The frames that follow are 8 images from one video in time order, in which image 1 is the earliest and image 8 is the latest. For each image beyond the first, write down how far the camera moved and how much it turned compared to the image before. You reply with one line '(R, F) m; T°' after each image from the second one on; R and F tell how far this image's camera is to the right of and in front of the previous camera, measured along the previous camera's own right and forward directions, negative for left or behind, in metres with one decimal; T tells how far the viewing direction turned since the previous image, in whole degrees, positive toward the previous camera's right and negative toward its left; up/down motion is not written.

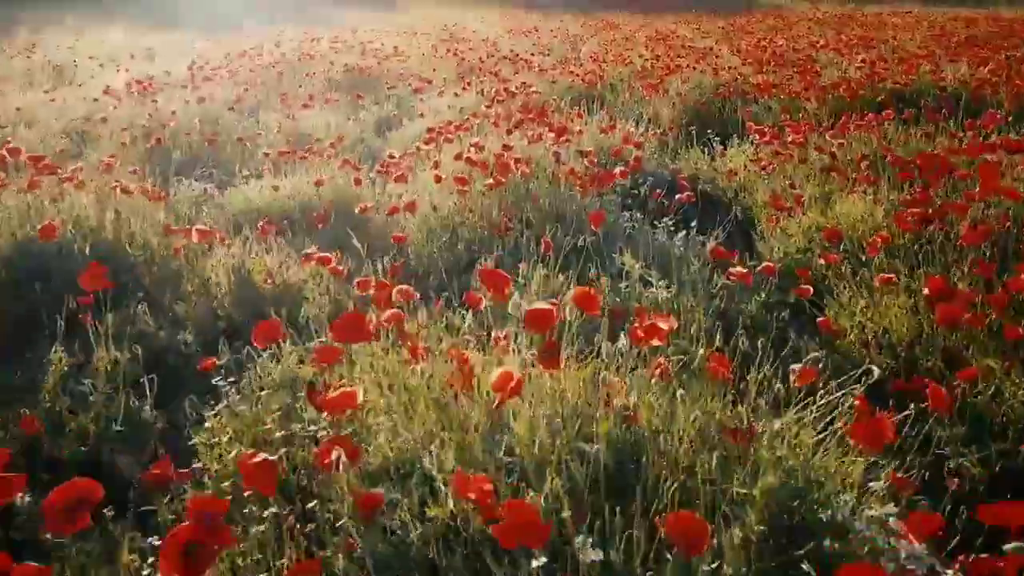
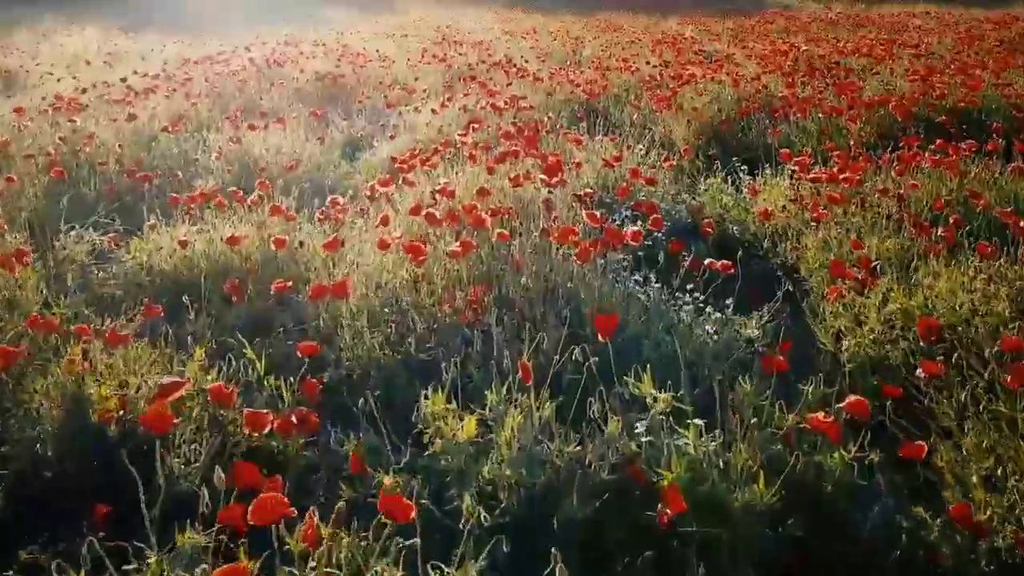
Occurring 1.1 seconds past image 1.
(+0.1, +0.8) m; 0°
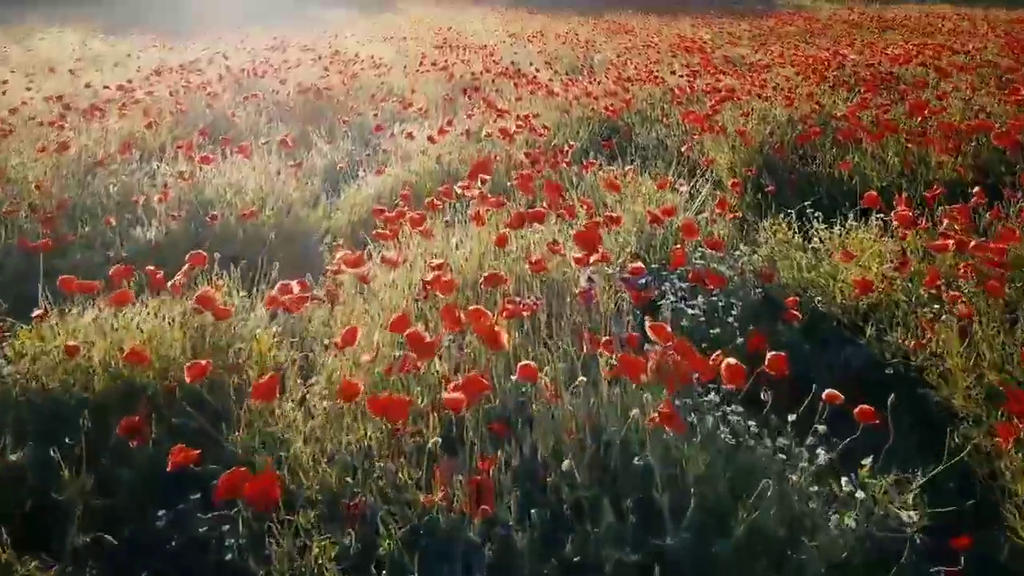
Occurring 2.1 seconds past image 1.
(0.0, +0.8) m; 0°
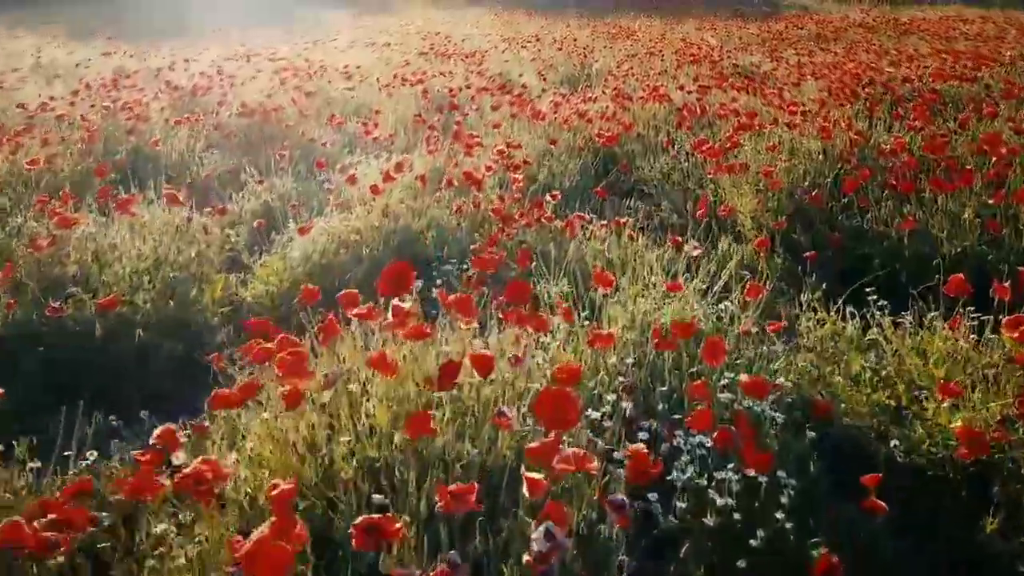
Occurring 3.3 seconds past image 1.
(+0.1, +0.9) m; 0°
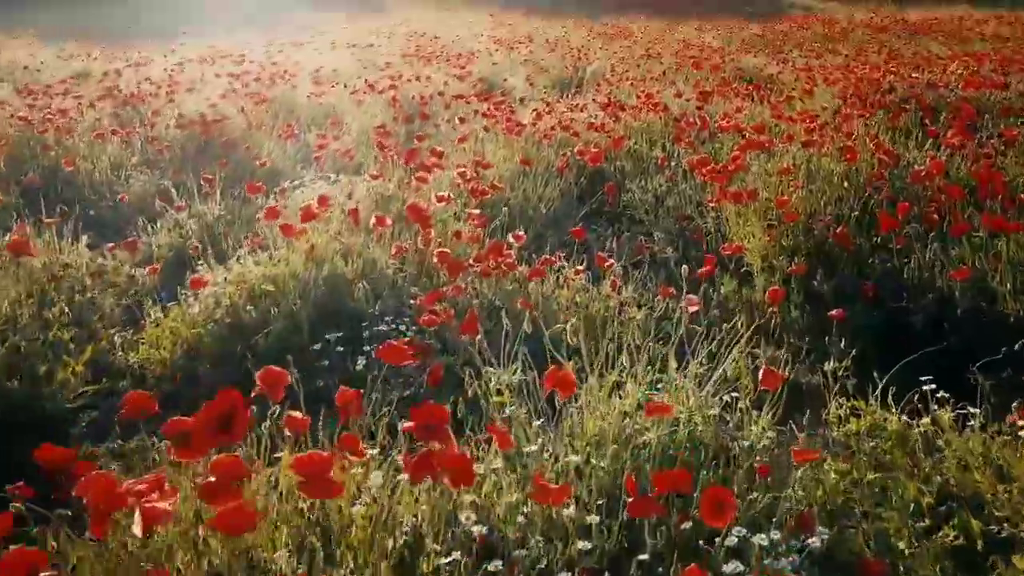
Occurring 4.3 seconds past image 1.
(+0.1, +0.6) m; 0°
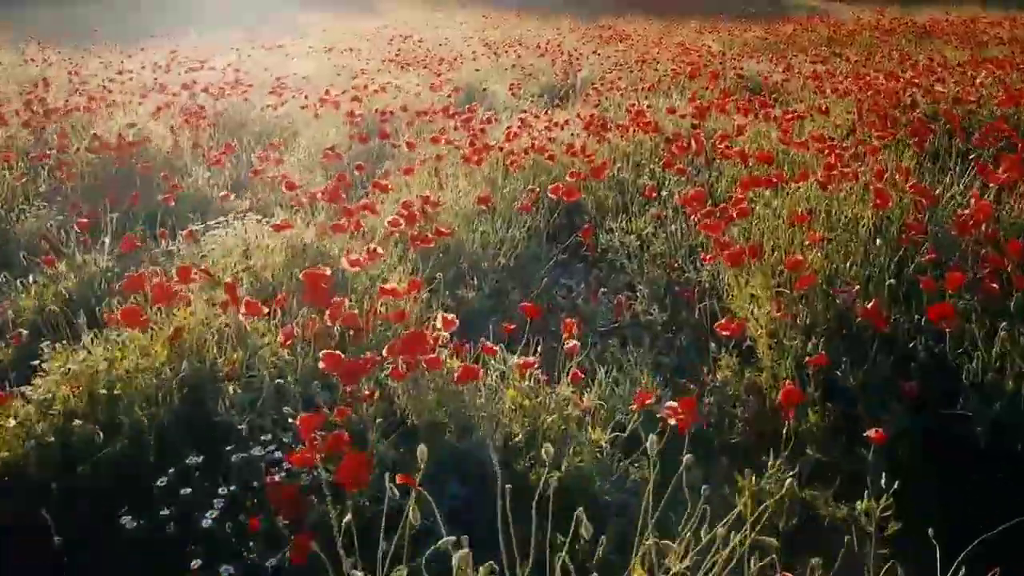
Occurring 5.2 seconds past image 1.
(+0.2, +0.6) m; 0°
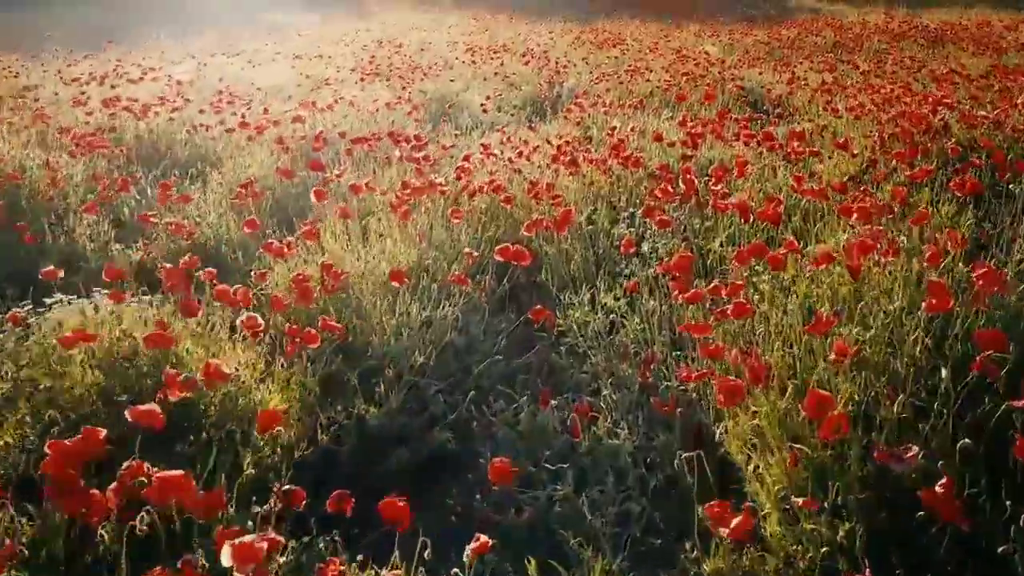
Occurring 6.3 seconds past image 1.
(+0.2, +0.8) m; 0°
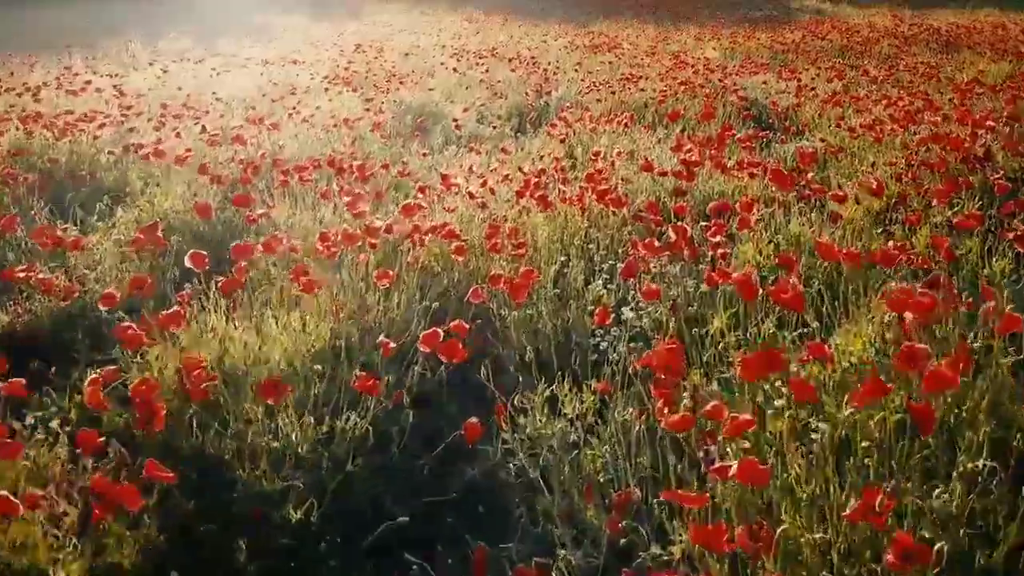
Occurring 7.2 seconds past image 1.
(+0.2, +0.6) m; 0°
